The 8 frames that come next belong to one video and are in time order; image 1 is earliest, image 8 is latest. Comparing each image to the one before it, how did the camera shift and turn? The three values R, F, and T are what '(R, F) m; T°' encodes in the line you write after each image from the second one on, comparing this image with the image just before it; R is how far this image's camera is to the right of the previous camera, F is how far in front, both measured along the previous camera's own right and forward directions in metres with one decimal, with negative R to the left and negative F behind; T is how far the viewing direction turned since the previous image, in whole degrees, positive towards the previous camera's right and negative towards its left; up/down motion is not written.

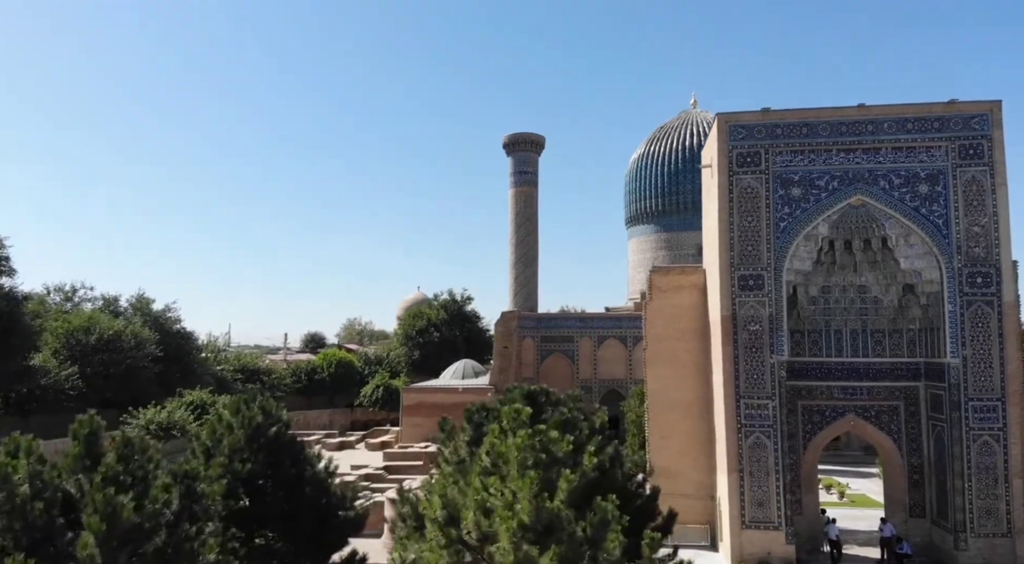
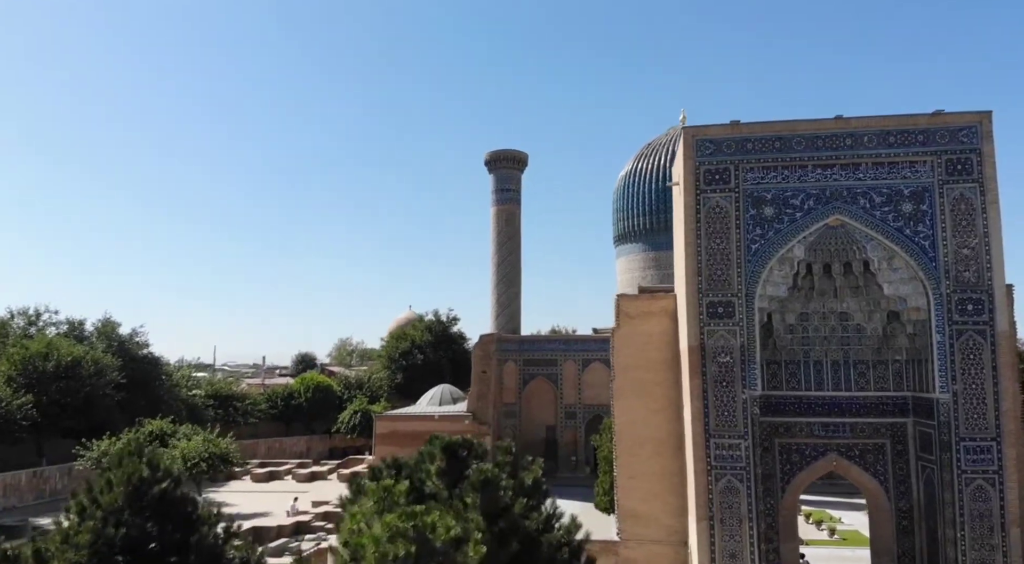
(+0.5, +0.6) m; 0°
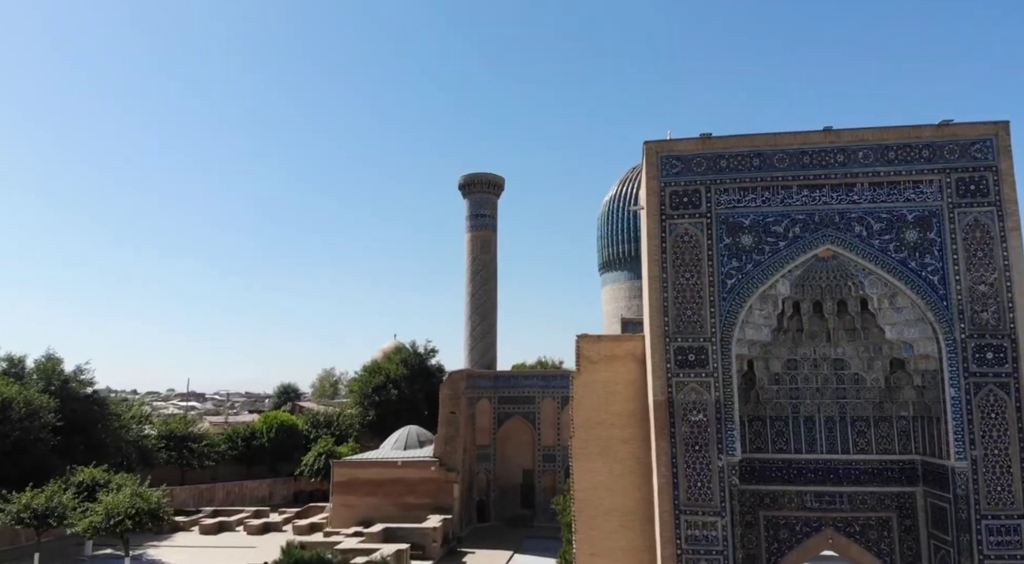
(+0.5, +1.0) m; 0°
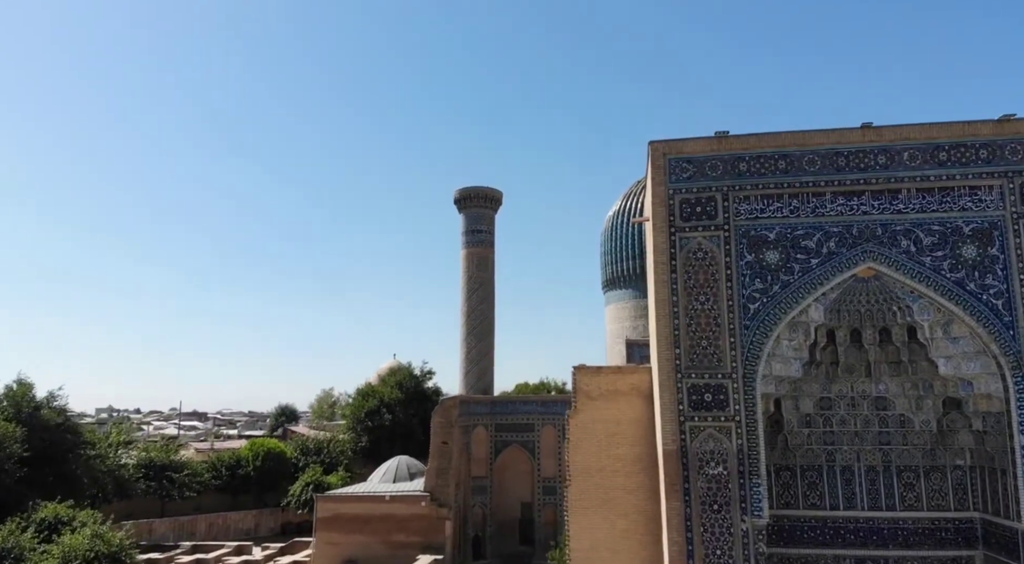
(+0.1, +0.8) m; 0°
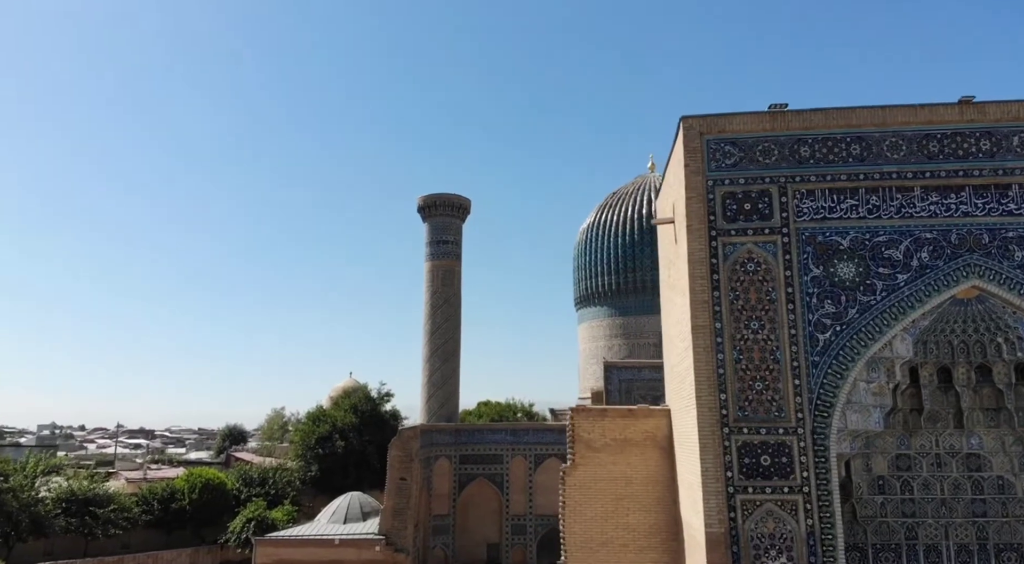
(-0.1, +1.2) m; +3°
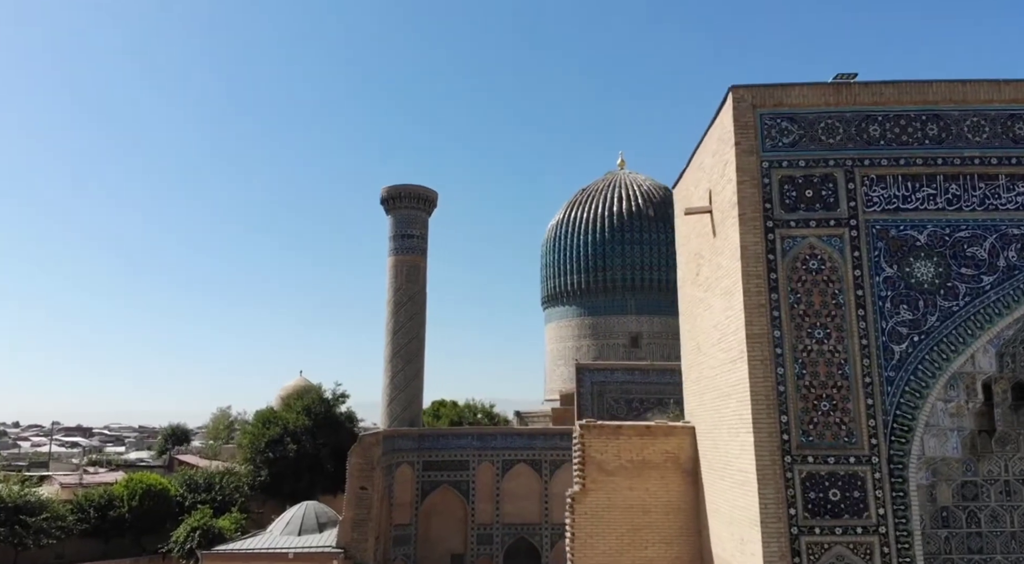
(-0.3, +0.6) m; +4°
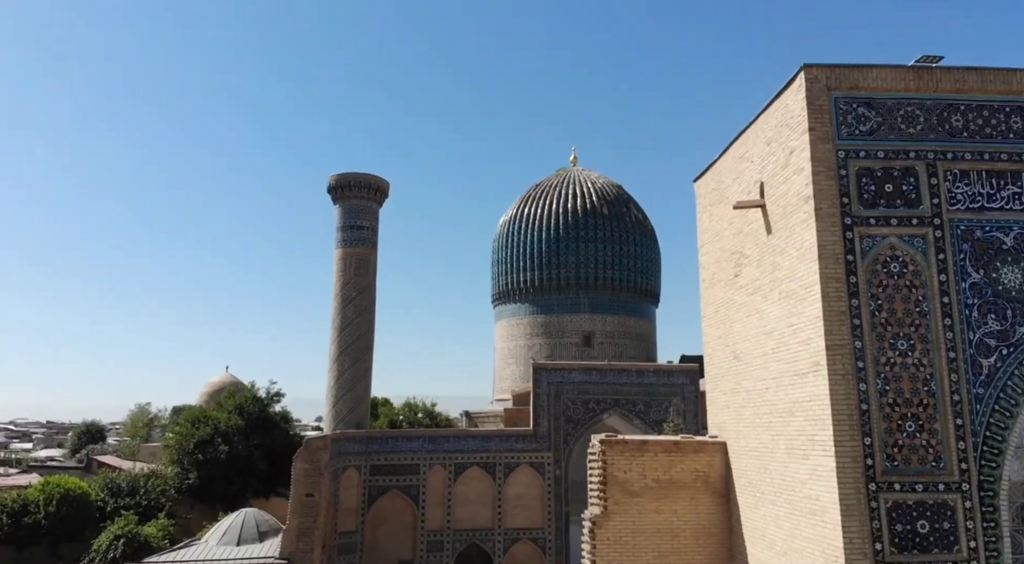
(-0.4, +0.5) m; +5°
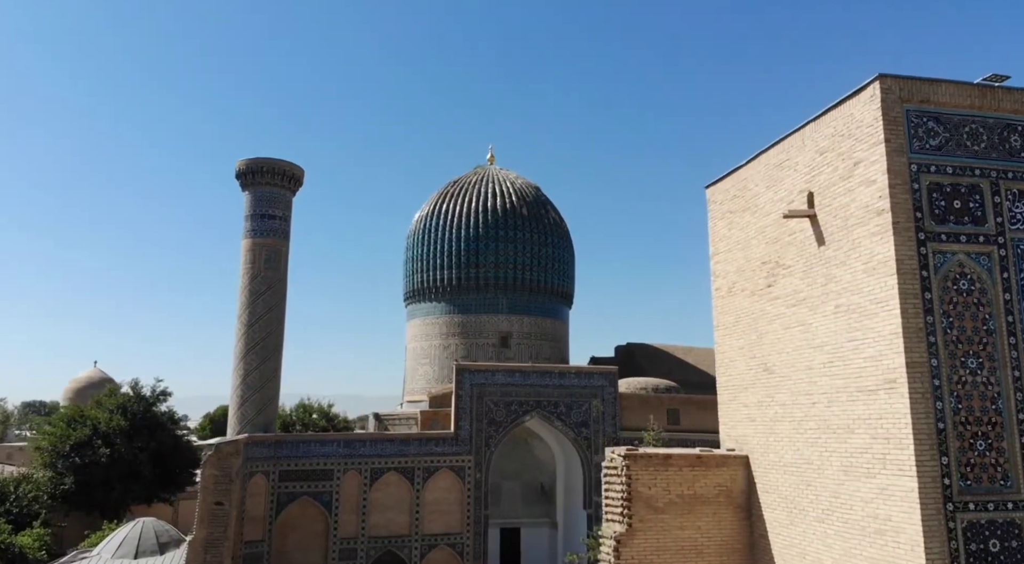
(-0.6, +0.3) m; +9°
